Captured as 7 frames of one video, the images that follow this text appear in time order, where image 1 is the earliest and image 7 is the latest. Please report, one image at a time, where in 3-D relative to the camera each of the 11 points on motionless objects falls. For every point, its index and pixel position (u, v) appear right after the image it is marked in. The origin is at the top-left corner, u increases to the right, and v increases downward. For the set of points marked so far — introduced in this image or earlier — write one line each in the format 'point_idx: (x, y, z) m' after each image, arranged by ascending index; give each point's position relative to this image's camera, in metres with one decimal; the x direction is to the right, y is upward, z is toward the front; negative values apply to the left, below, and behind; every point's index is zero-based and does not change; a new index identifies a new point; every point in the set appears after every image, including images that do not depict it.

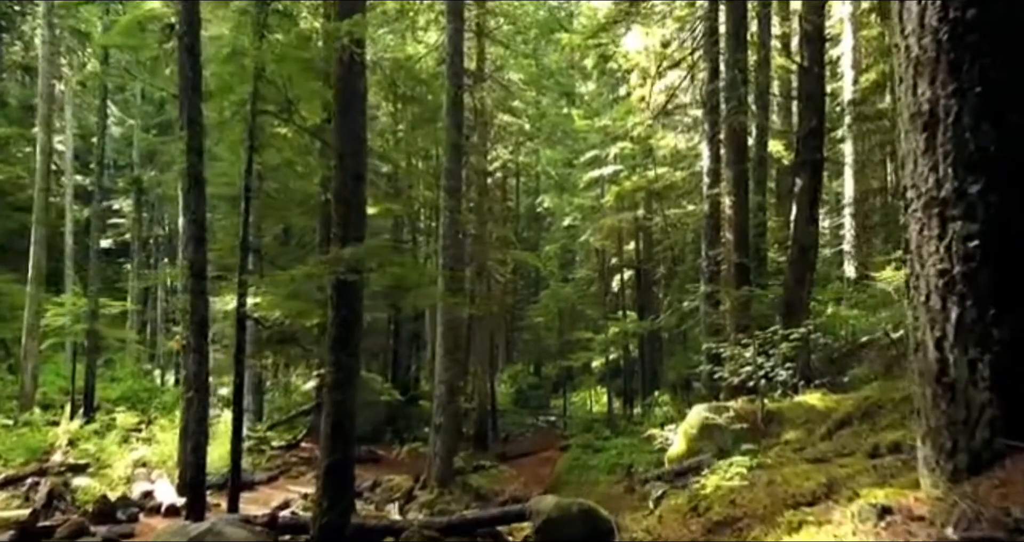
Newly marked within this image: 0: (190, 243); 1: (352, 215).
0: (-4.8, +0.4, +11.0) m
1: (-2.1, +0.7, +9.3) m
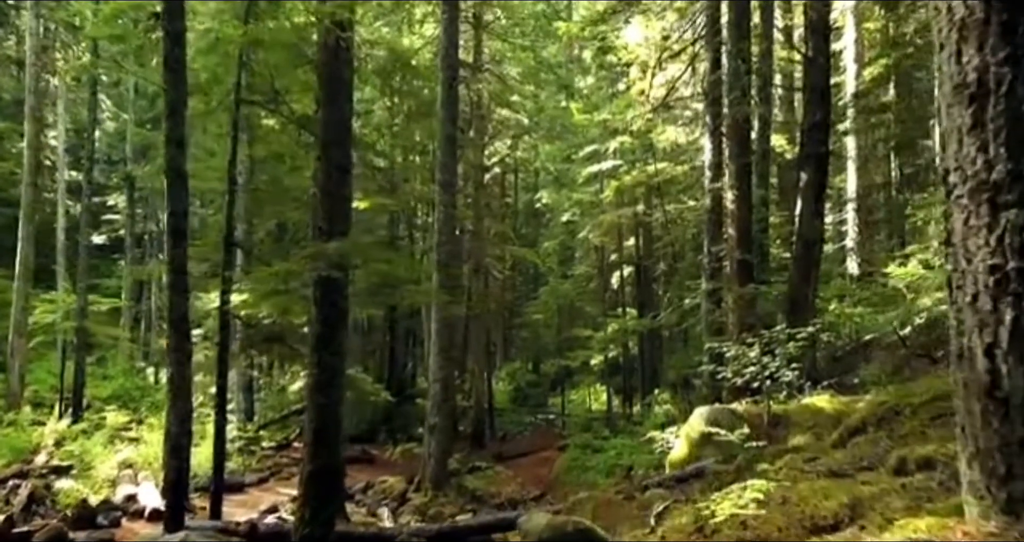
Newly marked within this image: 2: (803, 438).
0: (-4.9, +0.5, +10.6) m
1: (-2.2, +0.8, +8.8) m
2: (+3.7, -2.2, +9.4) m
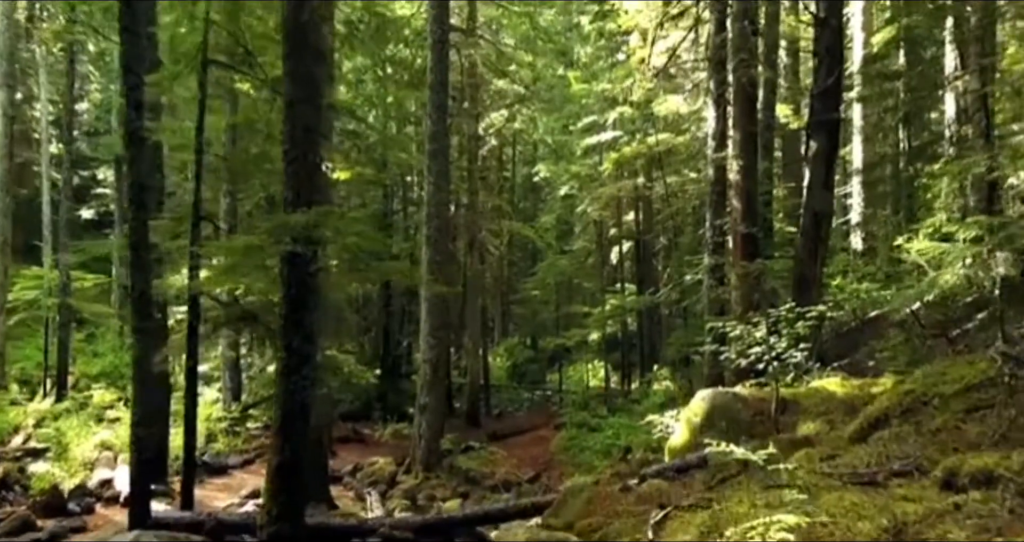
0: (-5.1, +0.8, +9.8) m
1: (-2.3, +1.0, +8.0) m
2: (+3.6, -1.9, +8.7) m
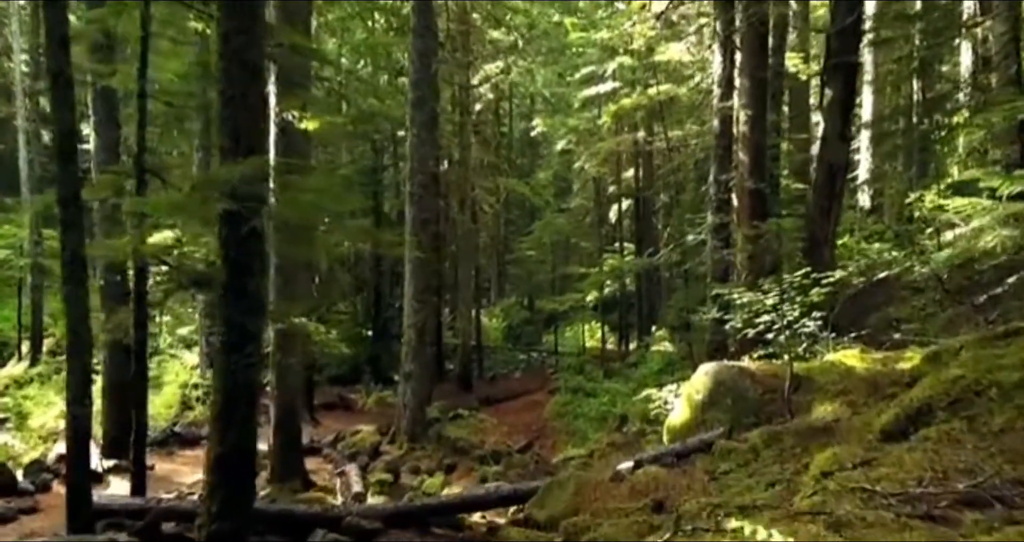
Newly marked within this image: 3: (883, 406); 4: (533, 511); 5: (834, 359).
0: (-5.3, +1.3, +8.6) m
1: (-2.5, +1.4, +6.9) m
2: (+3.4, -1.5, +7.7) m
3: (+3.7, -1.4, +7.3) m
4: (+0.2, -2.4, +7.4) m
5: (+3.9, -1.1, +9.0) m
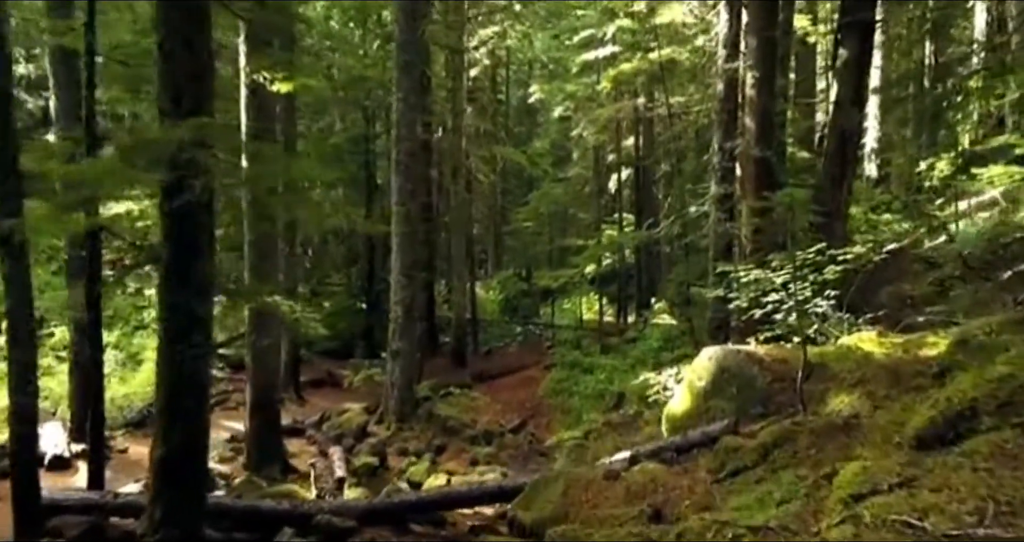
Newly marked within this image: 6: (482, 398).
0: (-5.4, +1.5, +7.8) m
1: (-2.7, +1.6, +6.0) m
2: (+3.2, -1.2, +6.9) m
3: (+3.5, -1.2, +6.5) m
4: (+0.1, -2.2, +6.7) m
5: (+3.8, -0.8, +8.2) m
6: (-0.8, -3.4, +19.4) m
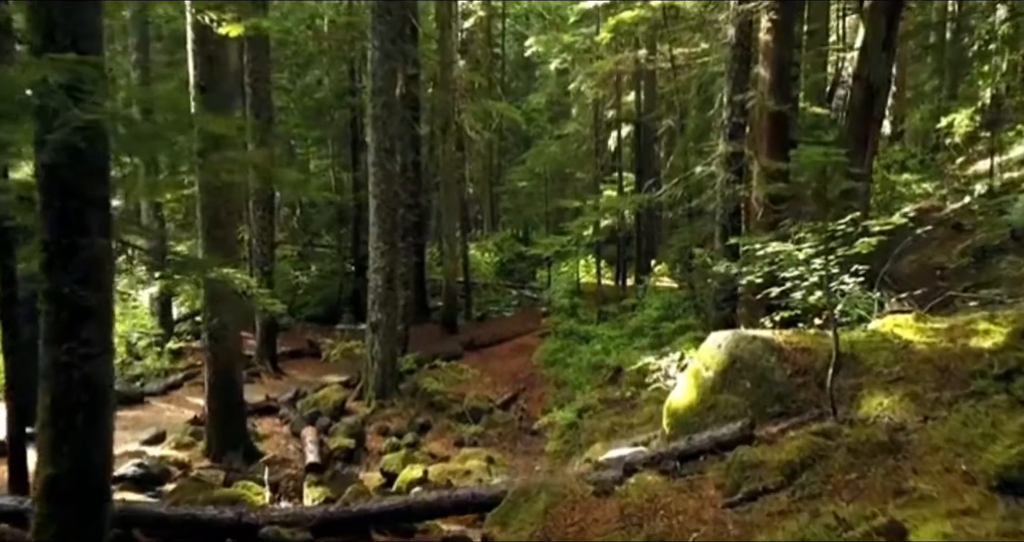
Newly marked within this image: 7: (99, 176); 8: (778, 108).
0: (-5.7, +1.8, +6.5) m
1: (-2.9, +1.7, +4.7) m
2: (+3.0, -1.1, +5.8) m
3: (+3.3, -1.0, +5.4) m
4: (-0.2, -2.0, +5.6) m
5: (+3.5, -0.6, +7.1) m
6: (-1.0, -2.5, +18.4) m
7: (-2.7, +0.6, +4.9) m
8: (+3.9, +2.4, +10.8) m
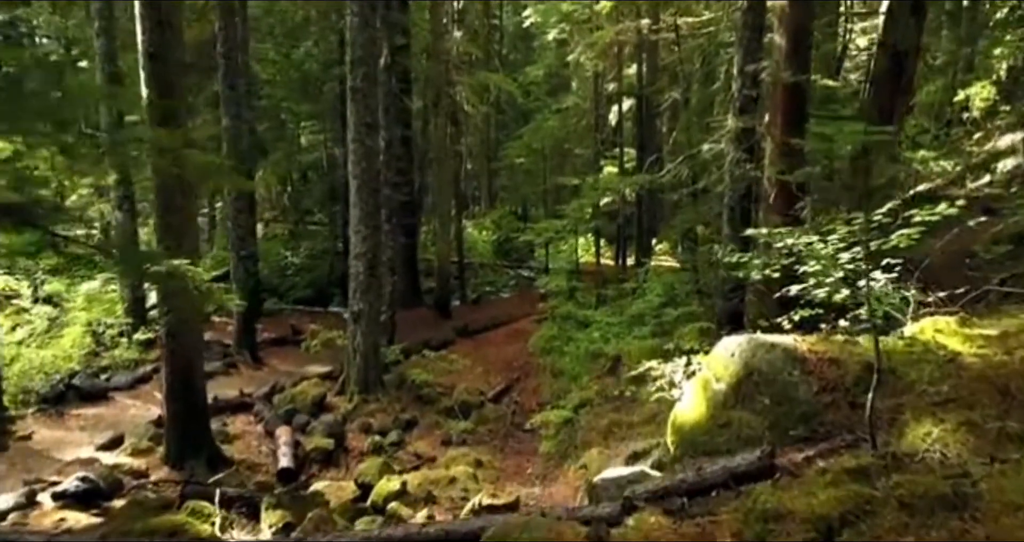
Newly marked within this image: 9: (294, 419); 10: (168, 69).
0: (-5.8, +1.8, +5.4) m
1: (-3.1, +1.6, +3.7) m
2: (+2.8, -1.1, +4.8) m
3: (+3.1, -1.0, +4.4) m
4: (-0.3, -2.1, +4.7) m
5: (+3.4, -0.5, +6.1) m
6: (-1.2, -2.1, +17.5) m
7: (-2.9, +0.6, +3.8) m
8: (+3.7, +2.5, +9.8) m
9: (-3.8, -2.5, +12.6) m
10: (-4.4, +2.5, +9.3) m
